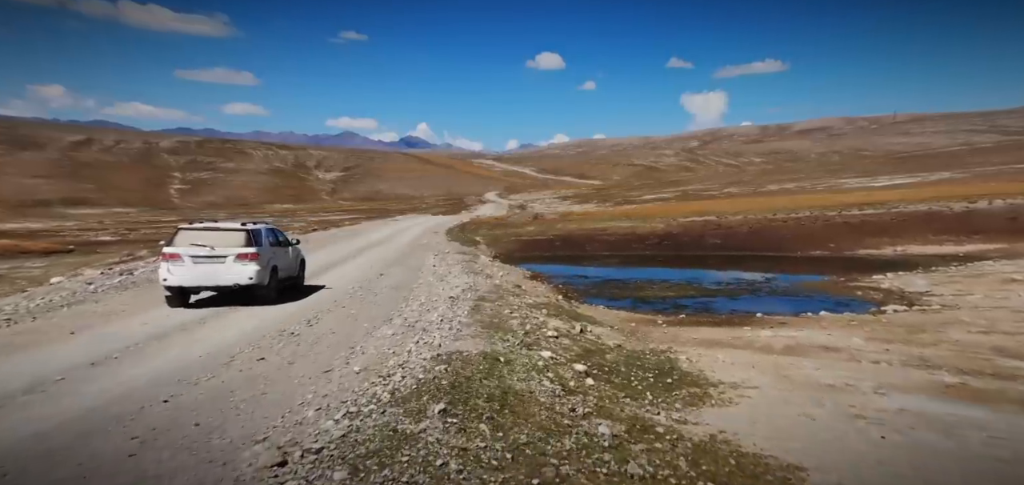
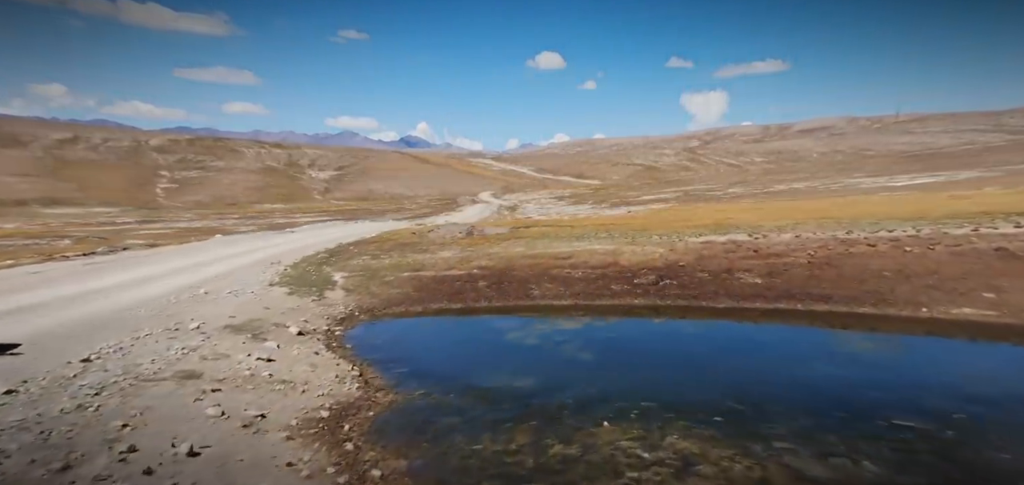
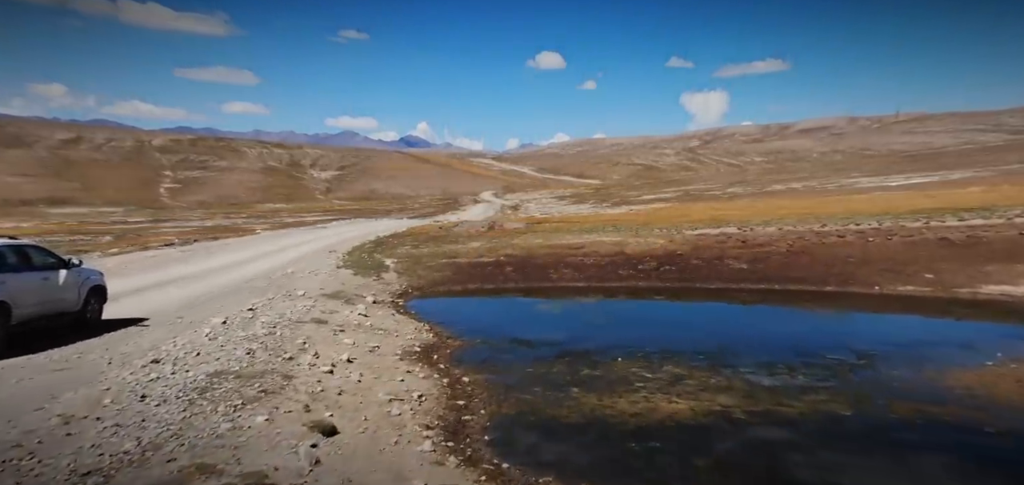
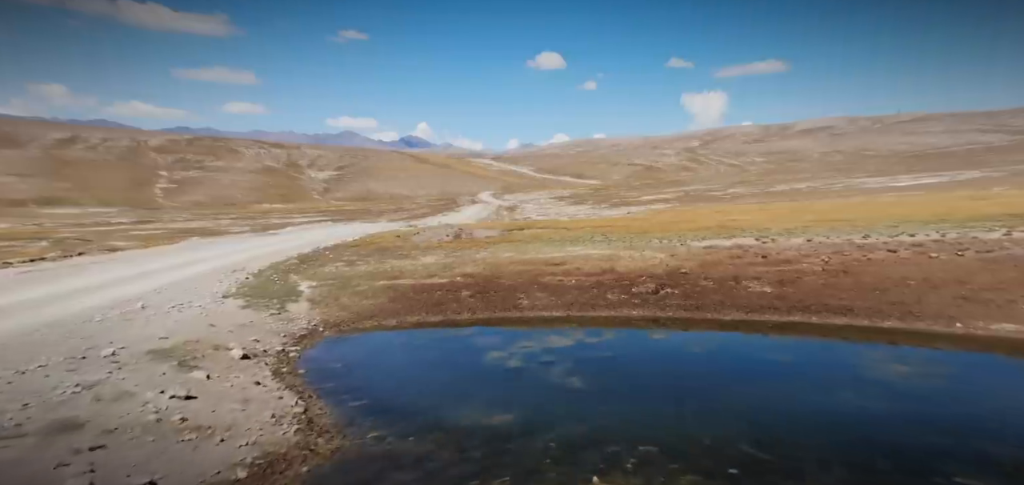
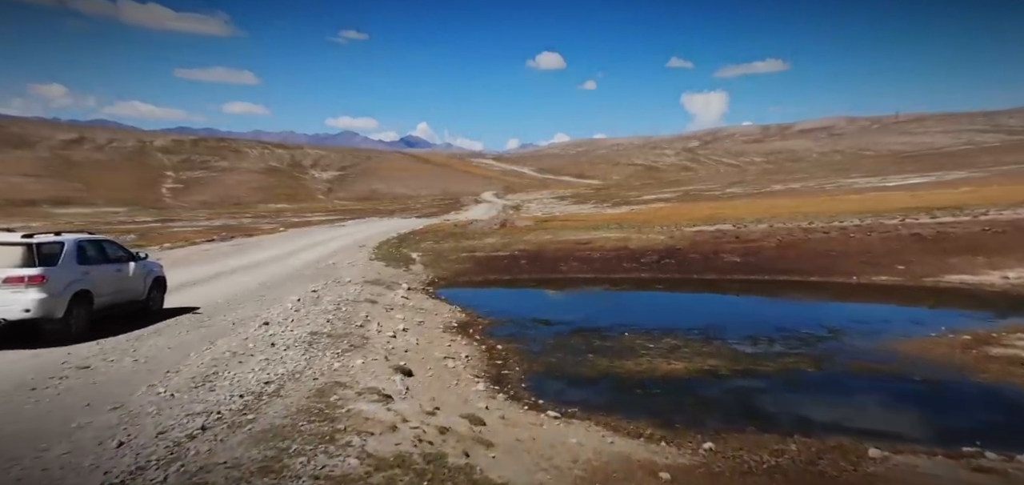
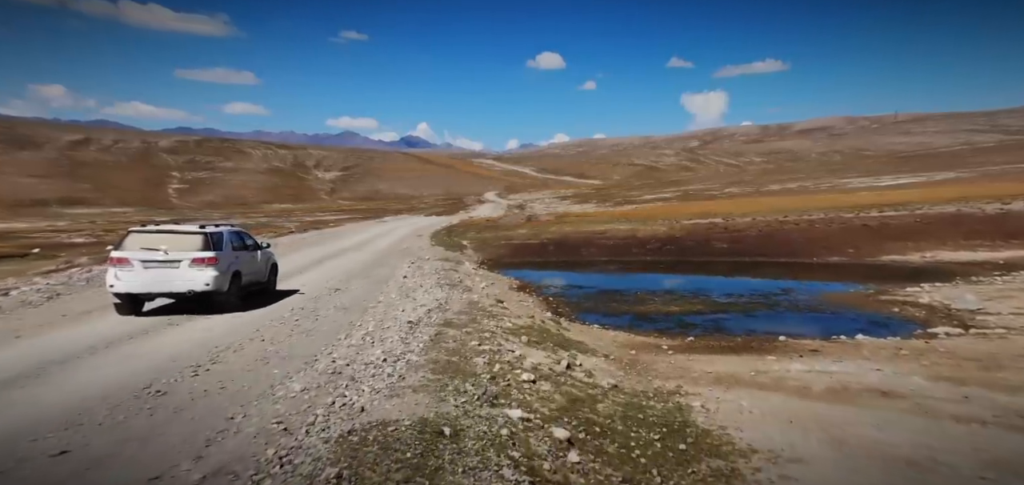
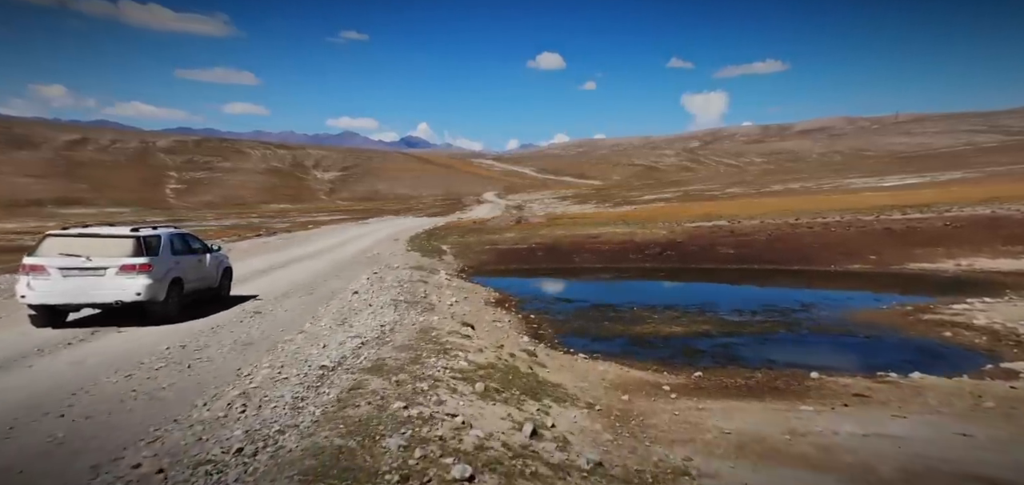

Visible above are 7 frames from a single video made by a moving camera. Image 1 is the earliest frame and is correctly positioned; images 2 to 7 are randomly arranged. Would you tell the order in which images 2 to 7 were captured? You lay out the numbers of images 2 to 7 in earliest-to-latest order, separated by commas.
6, 7, 5, 3, 2, 4
